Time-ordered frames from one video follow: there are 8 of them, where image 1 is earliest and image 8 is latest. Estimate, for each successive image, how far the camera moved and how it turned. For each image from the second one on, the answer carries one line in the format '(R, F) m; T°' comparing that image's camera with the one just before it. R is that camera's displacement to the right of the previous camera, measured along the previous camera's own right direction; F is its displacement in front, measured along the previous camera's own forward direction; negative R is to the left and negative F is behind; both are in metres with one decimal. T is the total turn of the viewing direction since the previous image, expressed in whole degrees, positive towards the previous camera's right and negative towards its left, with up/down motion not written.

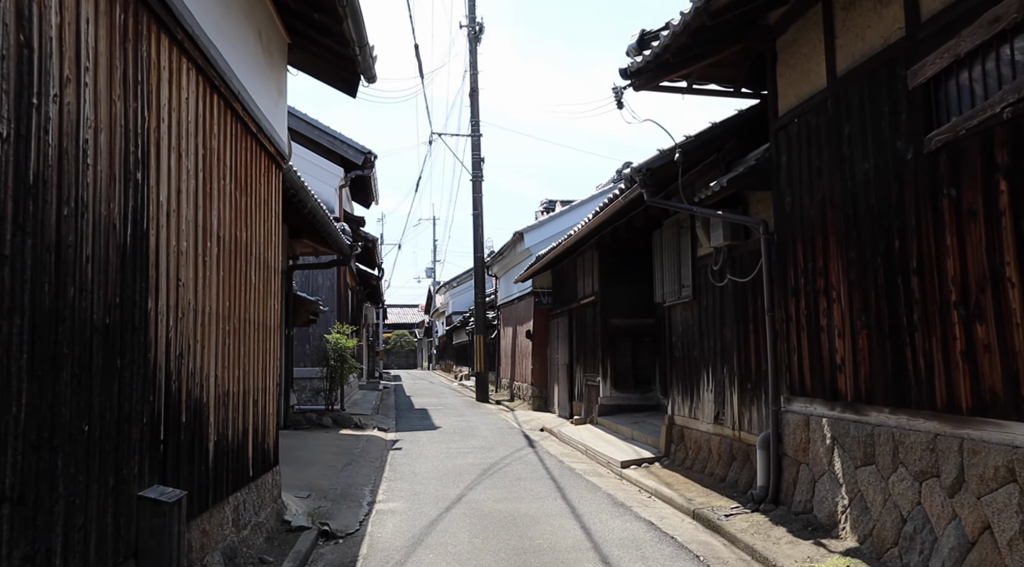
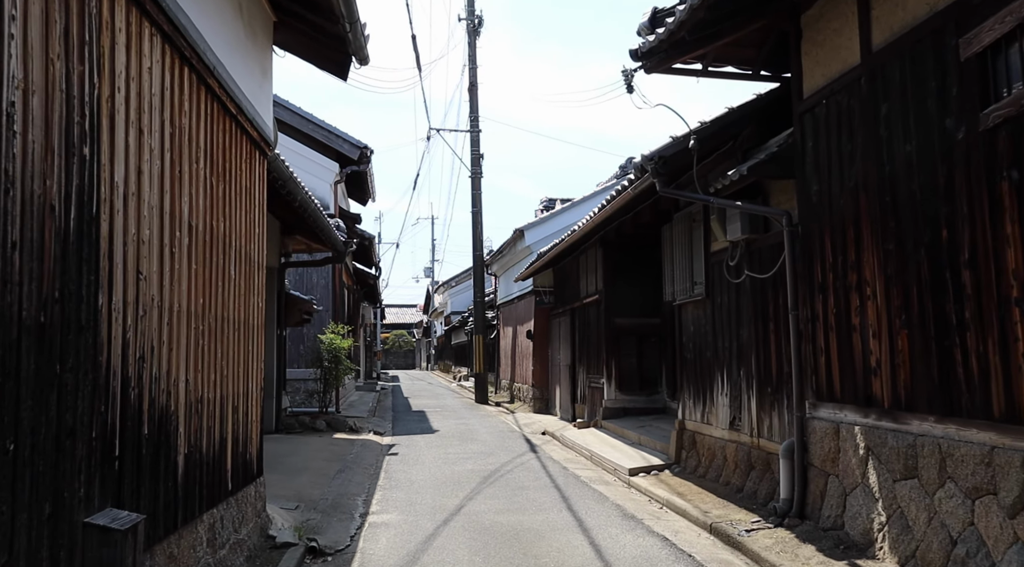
(0.0, +0.5) m; 0°
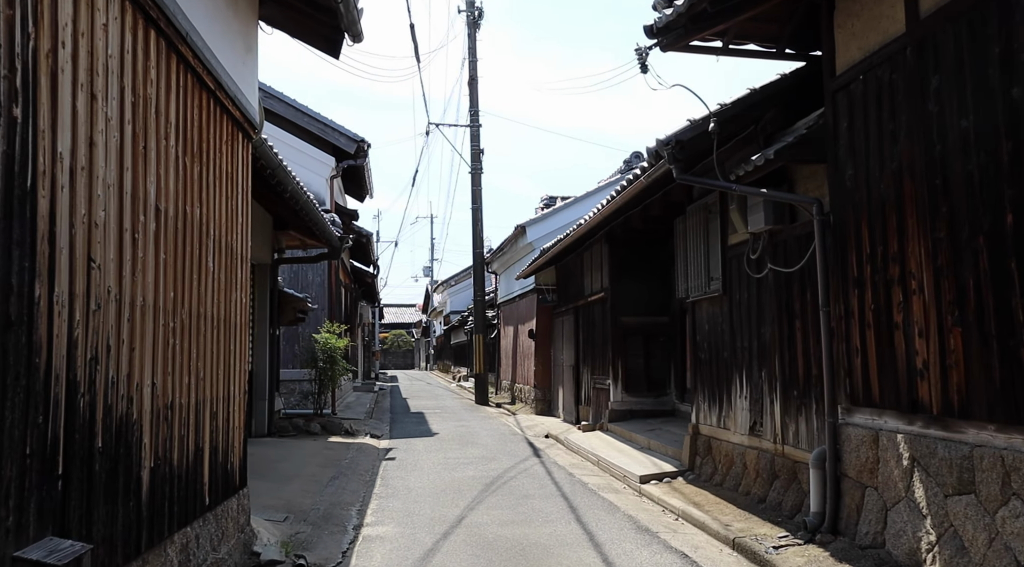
(-0.1, +0.5) m; 0°
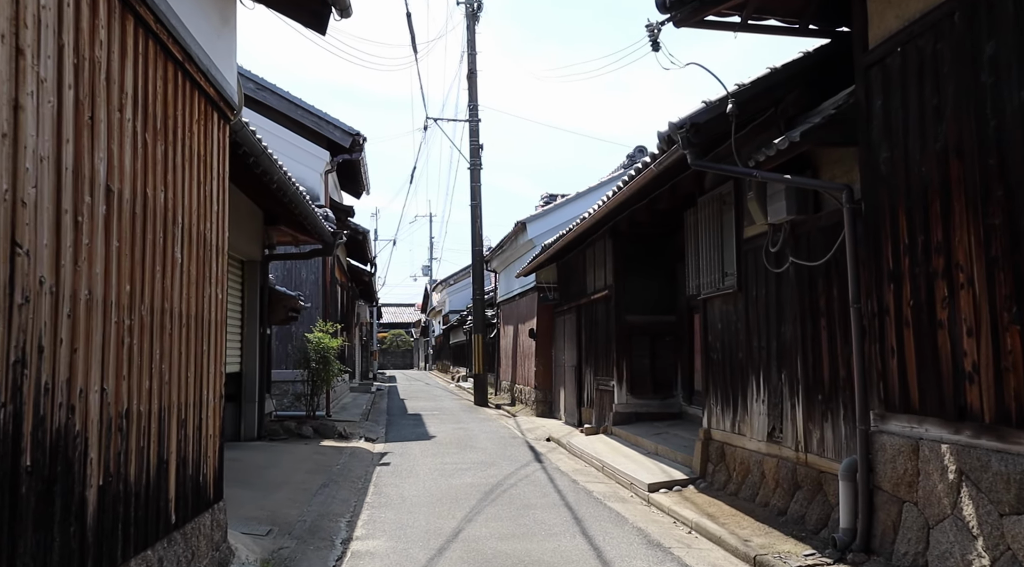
(0.0, +0.5) m; 0°
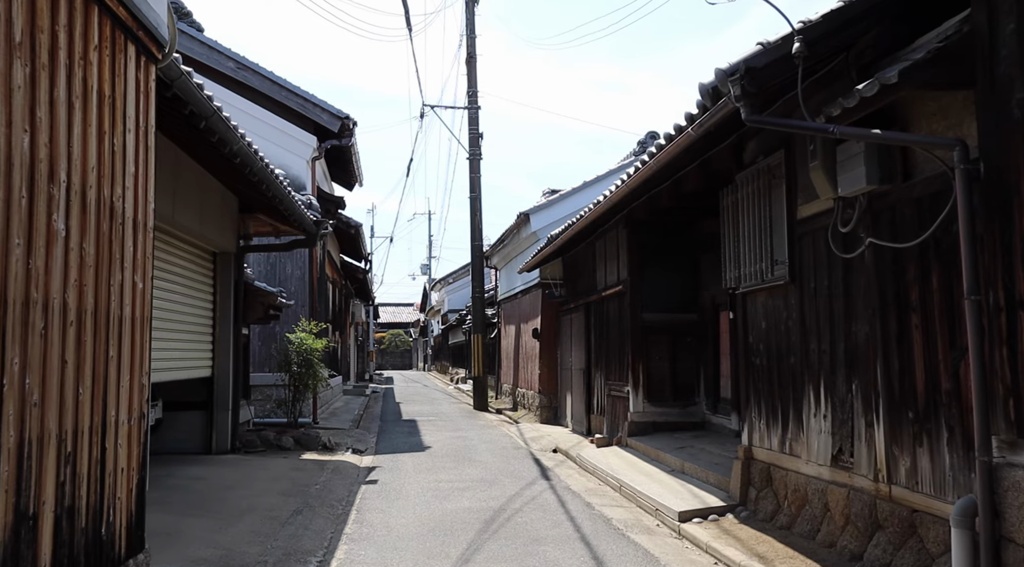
(0.0, +1.2) m; 0°
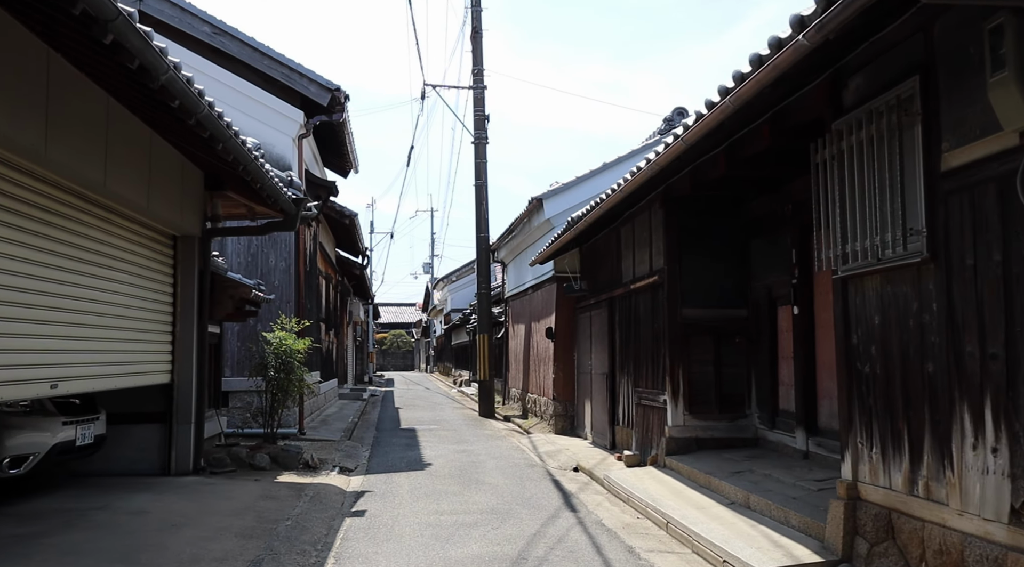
(-0.1, +1.7) m; 0°
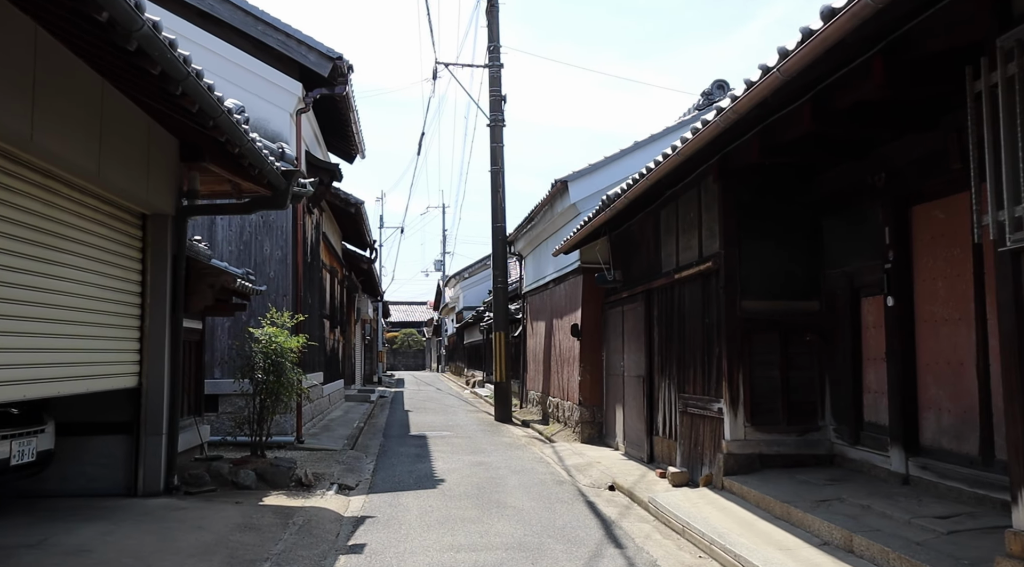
(-0.2, +1.4) m; -1°
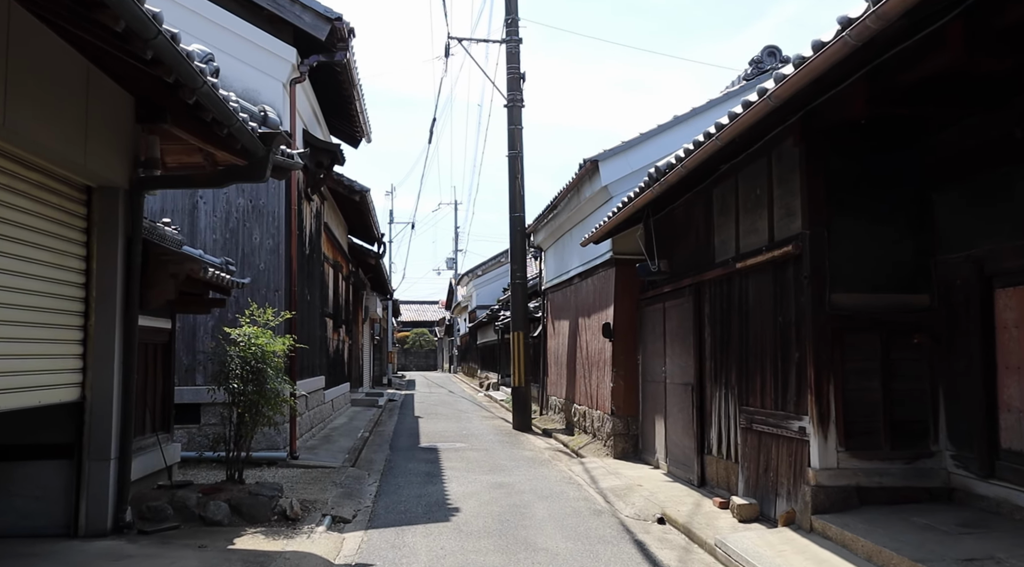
(-0.2, +1.5) m; -1°
